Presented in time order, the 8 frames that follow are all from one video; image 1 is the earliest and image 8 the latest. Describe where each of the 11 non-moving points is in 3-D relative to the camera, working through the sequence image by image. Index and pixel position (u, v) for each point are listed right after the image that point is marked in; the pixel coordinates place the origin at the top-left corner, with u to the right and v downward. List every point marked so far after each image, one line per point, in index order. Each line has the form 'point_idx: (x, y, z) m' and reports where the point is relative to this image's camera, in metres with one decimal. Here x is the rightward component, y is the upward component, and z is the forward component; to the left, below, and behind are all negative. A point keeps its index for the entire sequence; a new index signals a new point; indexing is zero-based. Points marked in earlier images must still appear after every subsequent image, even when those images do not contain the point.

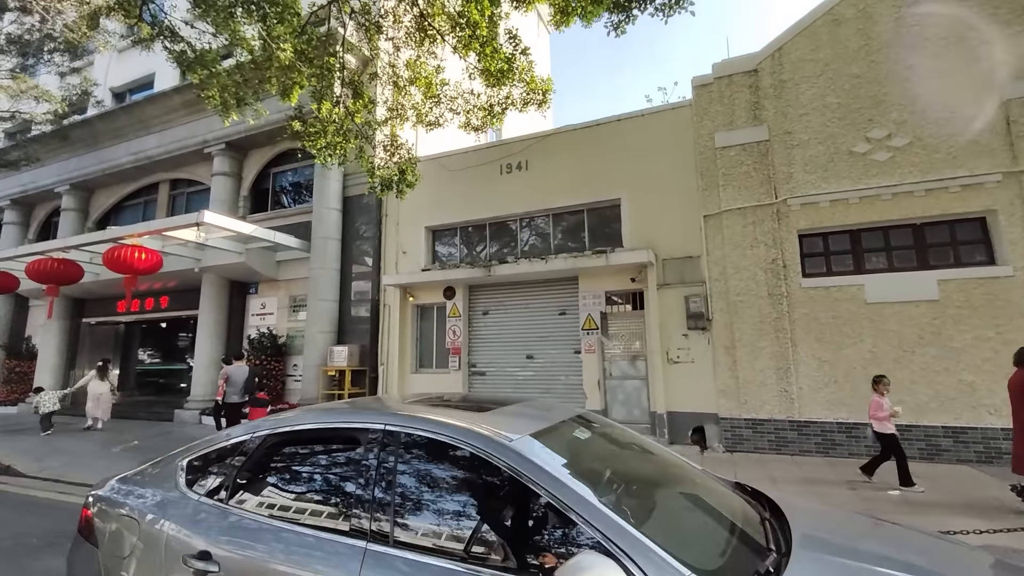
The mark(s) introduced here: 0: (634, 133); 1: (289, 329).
0: (+2.4, +3.0, +8.8) m
1: (-5.6, -1.0, +11.5) m
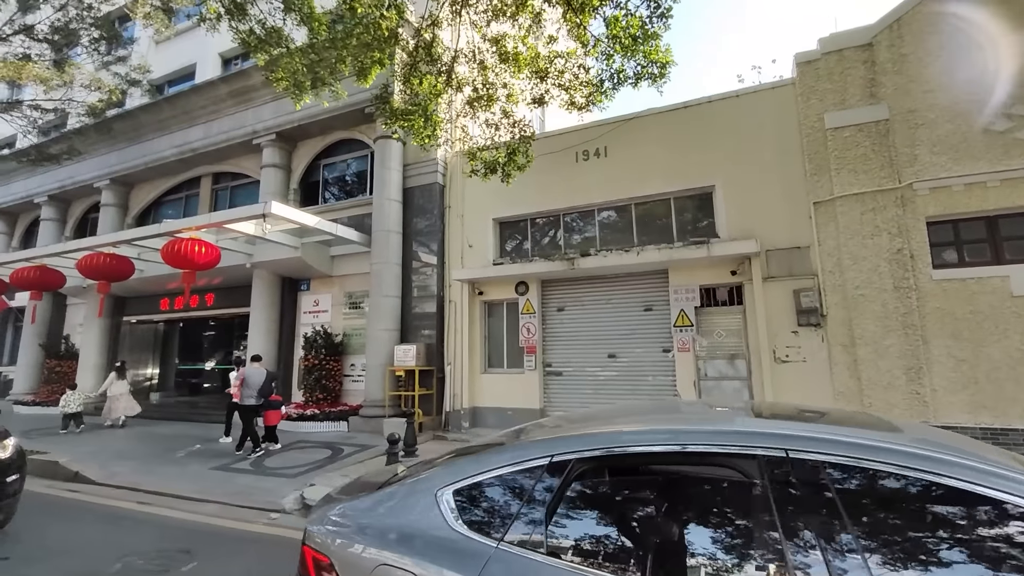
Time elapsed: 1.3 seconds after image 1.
0: (+3.9, +3.1, +8.2) m
1: (-4.0, -0.9, +11.0) m
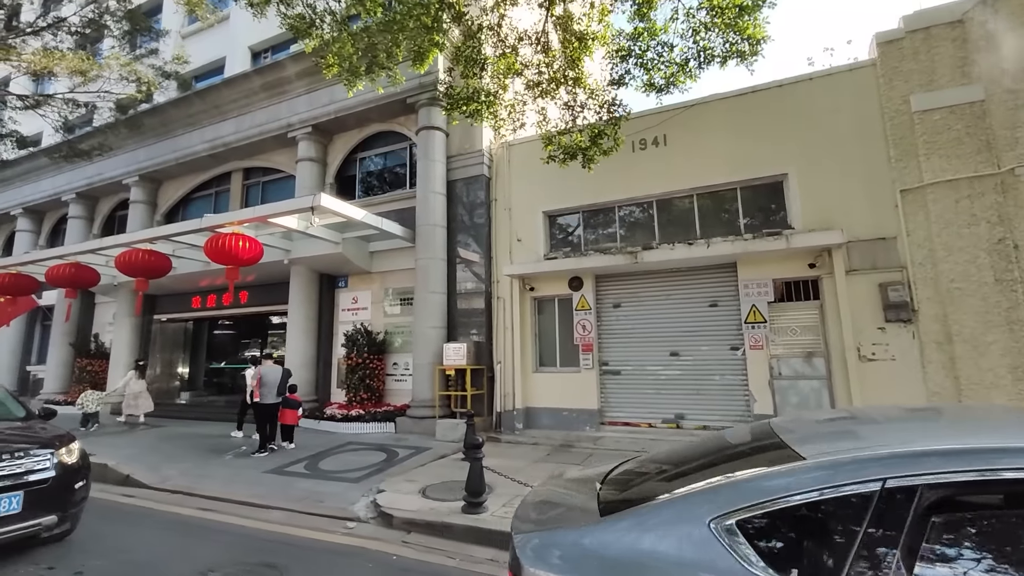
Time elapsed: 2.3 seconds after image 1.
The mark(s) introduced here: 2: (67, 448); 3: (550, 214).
0: (+4.9, +3.2, +7.8) m
1: (-2.9, -0.9, +10.7) m
2: (-4.3, -1.6, +4.5) m
3: (+0.8, +1.5, +9.6) m
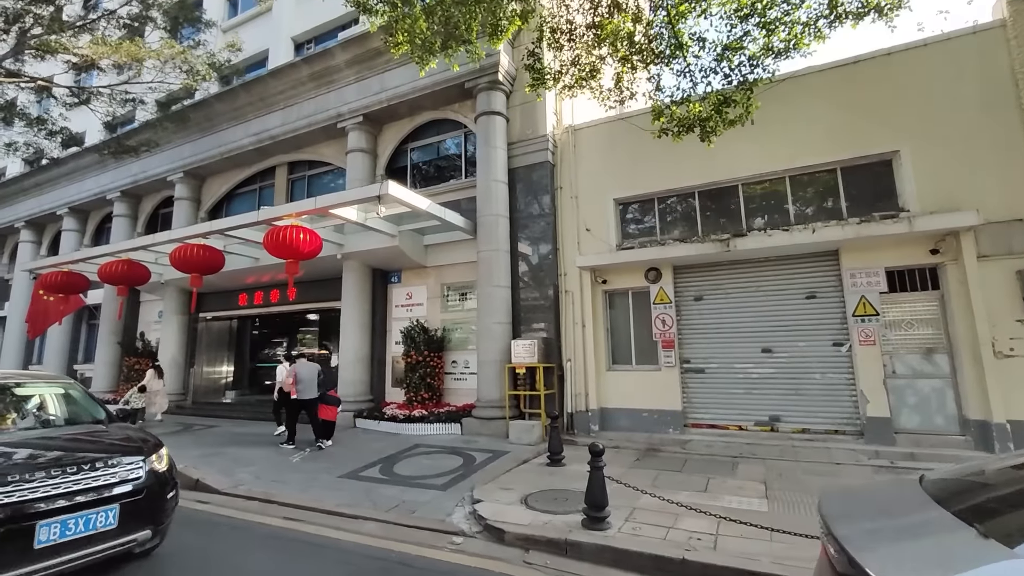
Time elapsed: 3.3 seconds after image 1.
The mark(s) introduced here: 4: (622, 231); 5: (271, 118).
0: (+6.1, +3.4, +7.0) m
1: (-1.5, -0.7, +10.2) m
2: (-3.2, -1.5, +4.1) m
3: (+2.1, +1.7, +9.0) m
4: (+2.1, +1.1, +9.0) m
5: (-6.5, +4.6, +12.5) m
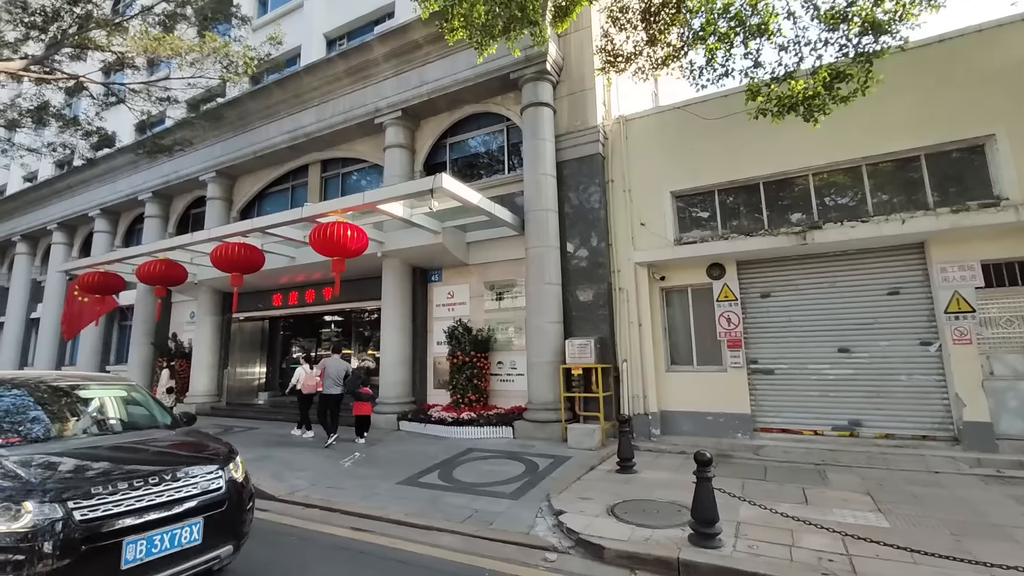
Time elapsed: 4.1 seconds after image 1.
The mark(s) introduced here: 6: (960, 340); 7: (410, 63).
0: (+7.0, +3.4, +6.5) m
1: (-0.5, -0.7, +9.9) m
2: (-2.3, -1.4, +3.8) m
3: (+3.1, +1.7, +8.6) m
4: (+3.1, +1.2, +8.5) m
5: (-5.5, +4.6, +12.2) m
6: (+6.2, -0.7, +6.4) m
7: (-2.3, +5.2, +10.6) m
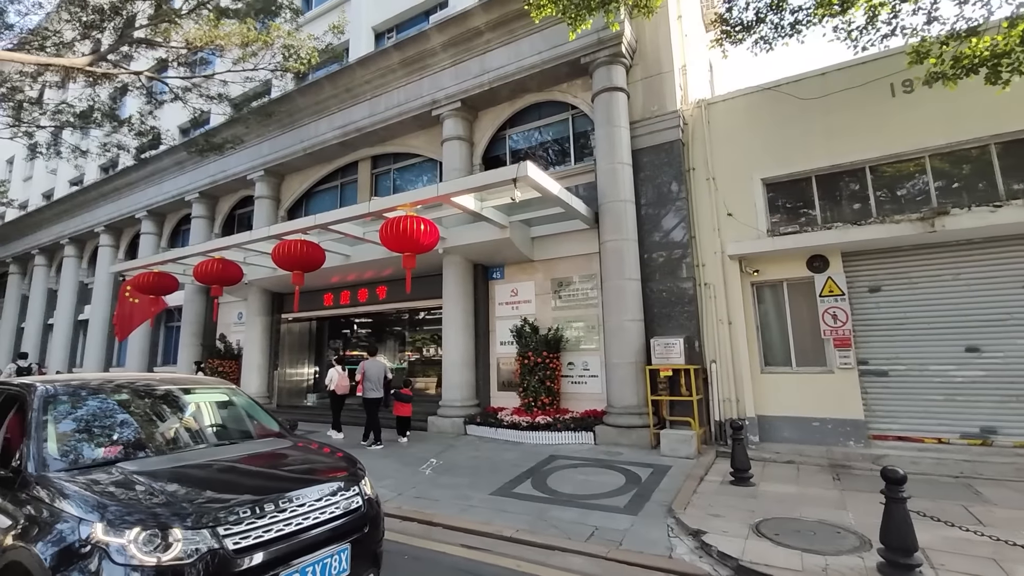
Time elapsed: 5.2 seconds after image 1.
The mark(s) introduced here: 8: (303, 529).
0: (+8.3, +3.6, +5.7) m
1: (+0.9, -0.6, +9.4) m
2: (-1.1, -1.4, +3.4) m
3: (+4.4, +1.8, +7.9) m
4: (+4.4, +1.3, +7.9) m
5: (-4.0, +4.6, +12.0) m
6: (+7.5, -0.6, +5.7) m
7: (-0.9, +5.2, +10.2) m
8: (-1.2, -1.4, +2.7) m
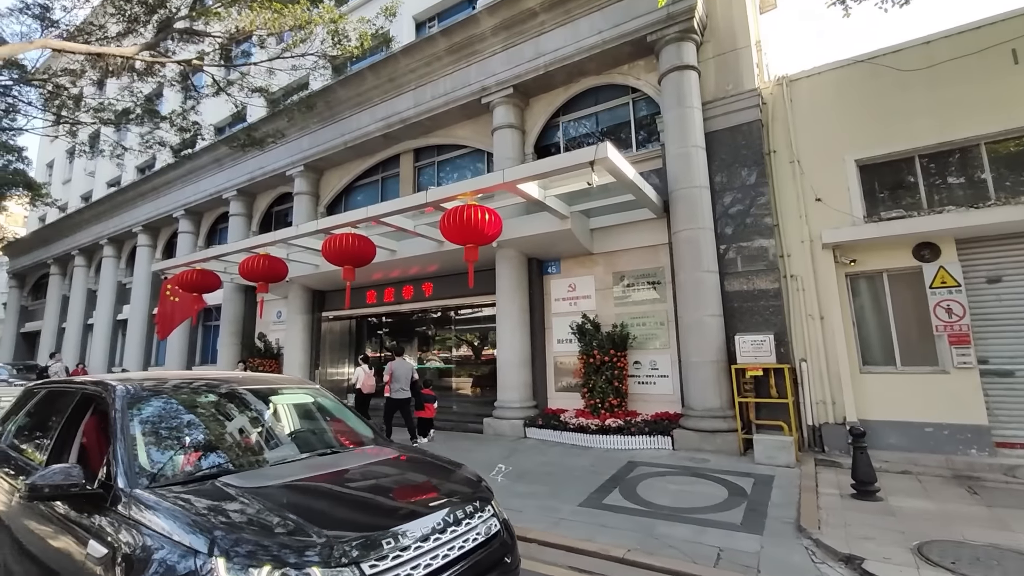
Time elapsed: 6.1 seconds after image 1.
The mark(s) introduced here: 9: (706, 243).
0: (+9.3, +3.7, +4.9) m
1: (+2.0, -0.5, +8.8) m
2: (-0.2, -1.3, +2.9) m
3: (+5.5, +2.0, +7.2) m
4: (+5.5, +1.4, +7.2) m
5: (-2.8, +4.7, +11.6) m
6: (+8.5, -0.5, +4.9) m
7: (+0.2, +5.3, +9.7) m
8: (-0.3, -1.3, +2.2) m
9: (+3.2, +0.7, +7.6) m
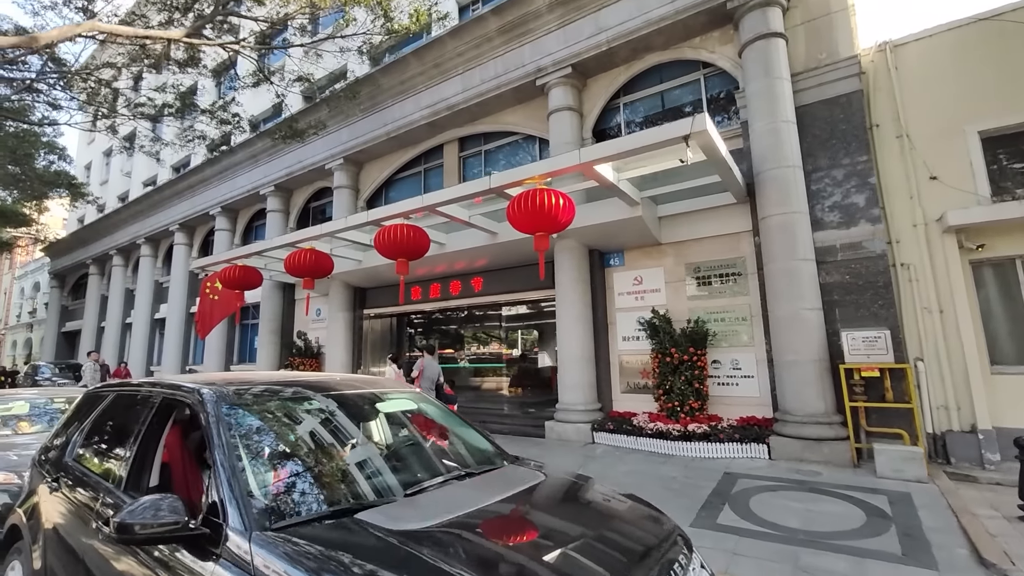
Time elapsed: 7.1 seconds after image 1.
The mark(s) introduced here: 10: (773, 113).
0: (+10.2, +3.9, +3.9) m
1: (+3.2, -0.4, +8.1) m
2: (+0.7, -1.2, +2.3) m
3: (+6.6, +2.1, +6.4) m
4: (+6.6, +1.5, +6.3) m
5: (-1.6, +4.8, +11.0) m
6: (+9.5, -0.3, +3.9) m
7: (+1.4, +5.5, +9.0) m
8: (+0.6, -1.2, +1.6) m
9: (+4.3, +0.9, +6.8) m
10: (+4.0, +2.7, +7.1) m
